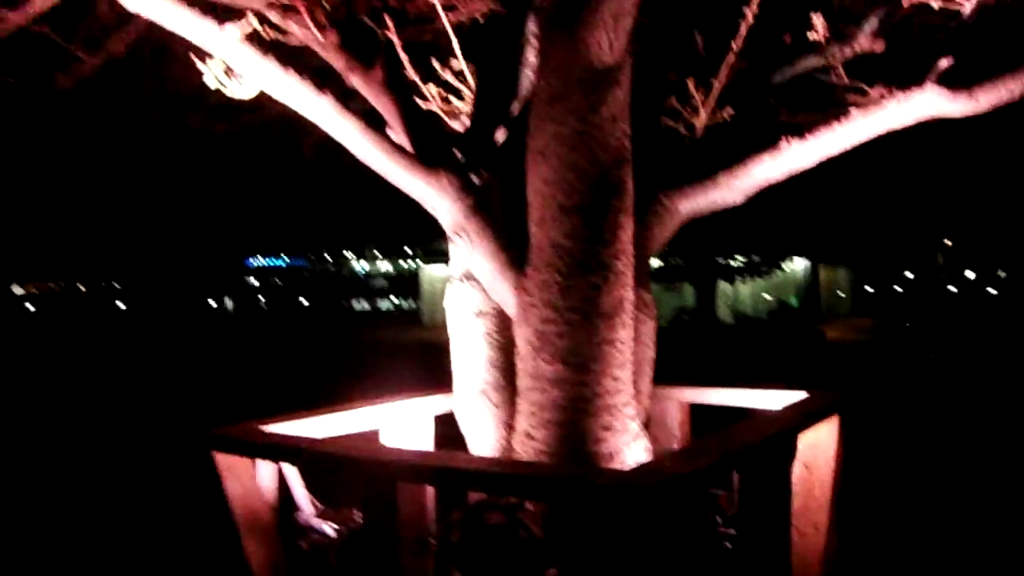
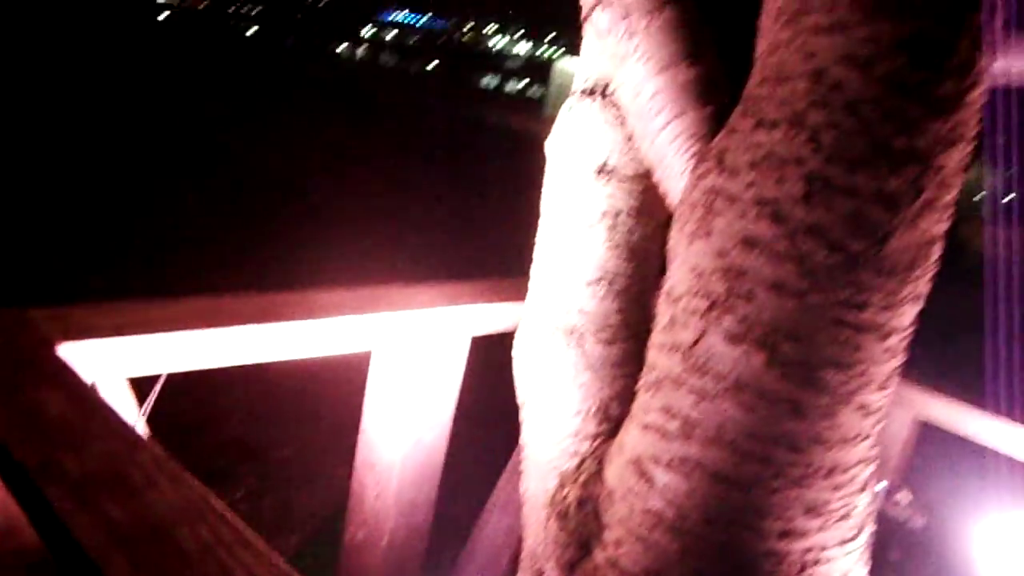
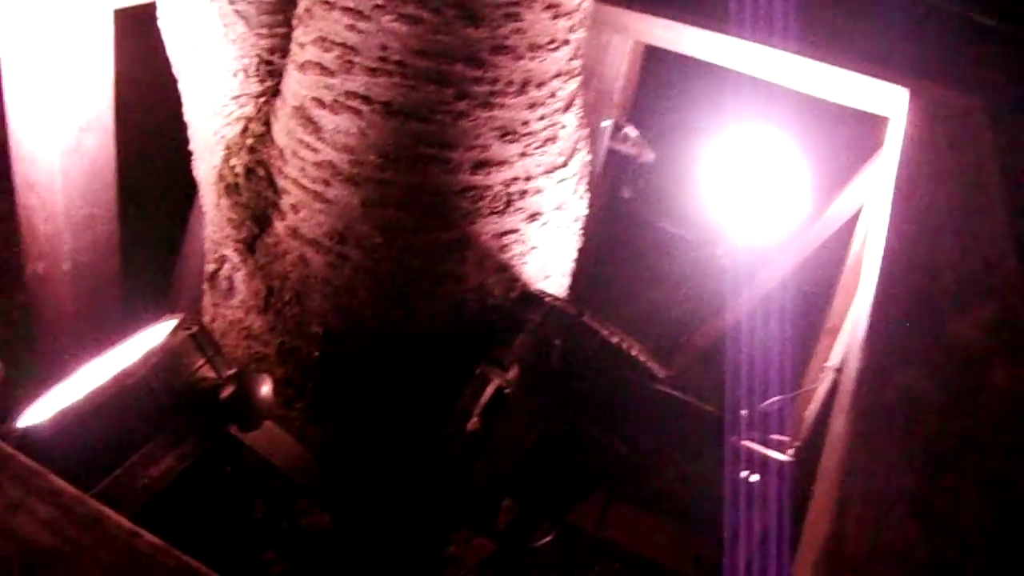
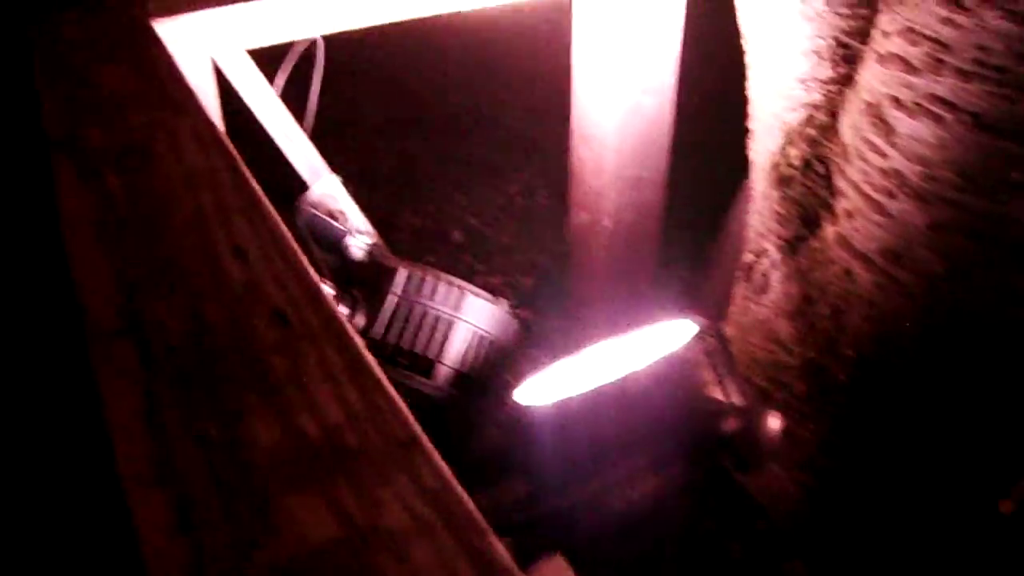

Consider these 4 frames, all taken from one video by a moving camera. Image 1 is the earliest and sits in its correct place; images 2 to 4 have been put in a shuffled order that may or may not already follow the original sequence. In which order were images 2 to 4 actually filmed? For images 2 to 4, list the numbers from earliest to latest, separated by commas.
3, 4, 2
